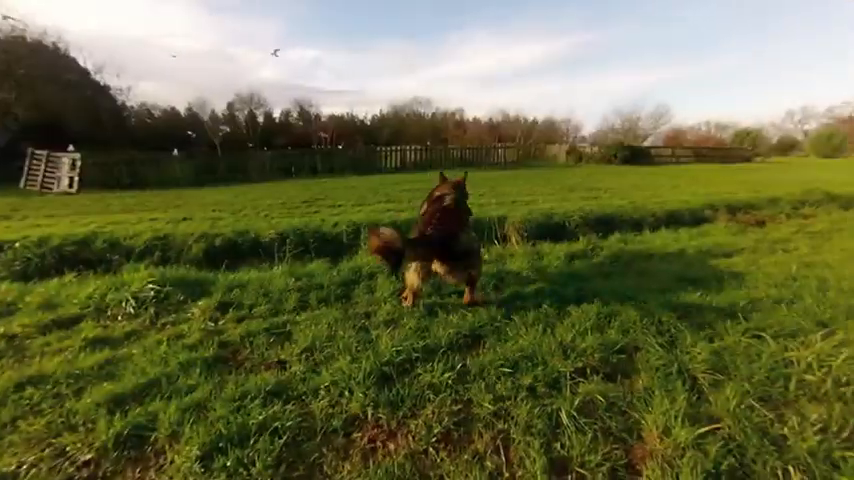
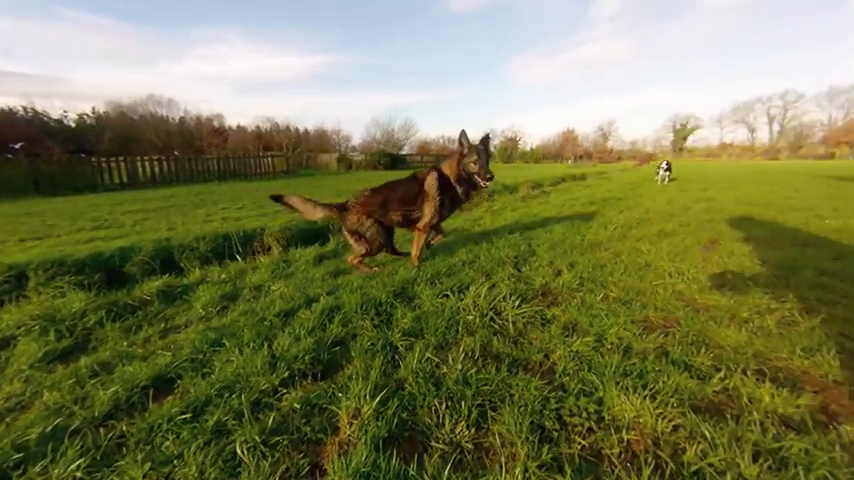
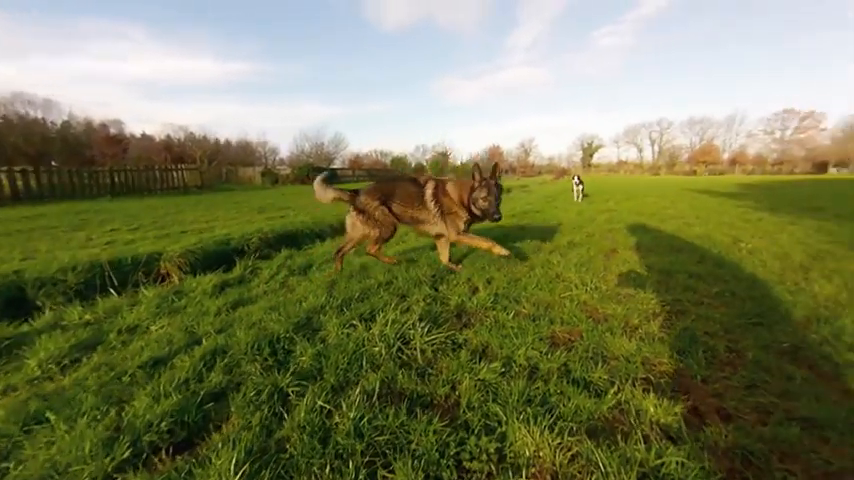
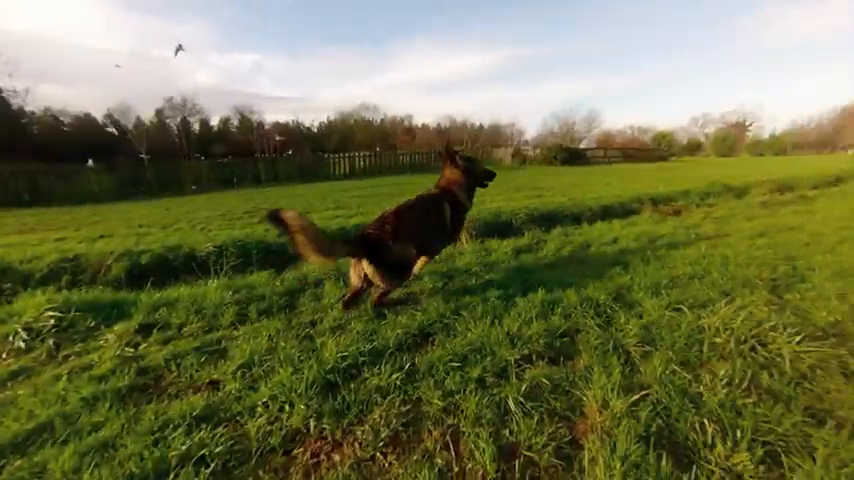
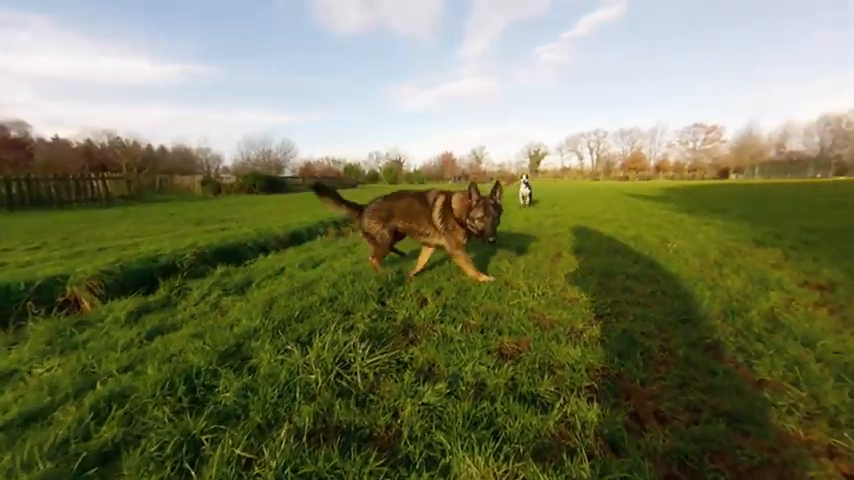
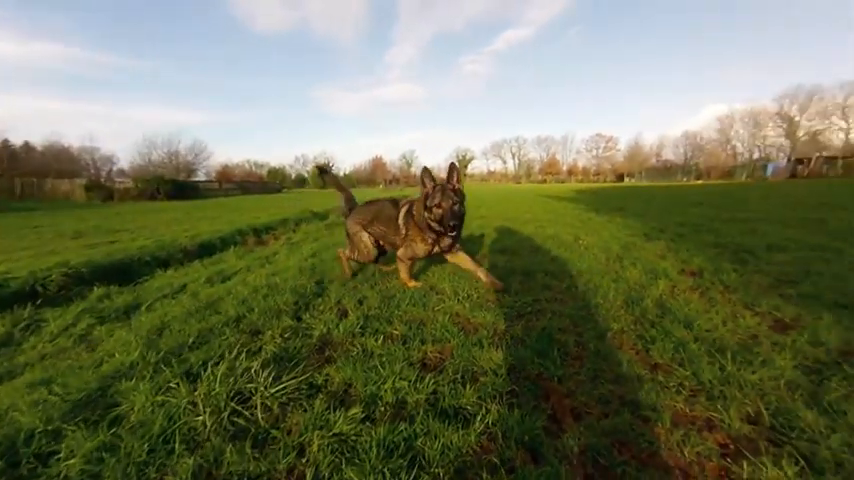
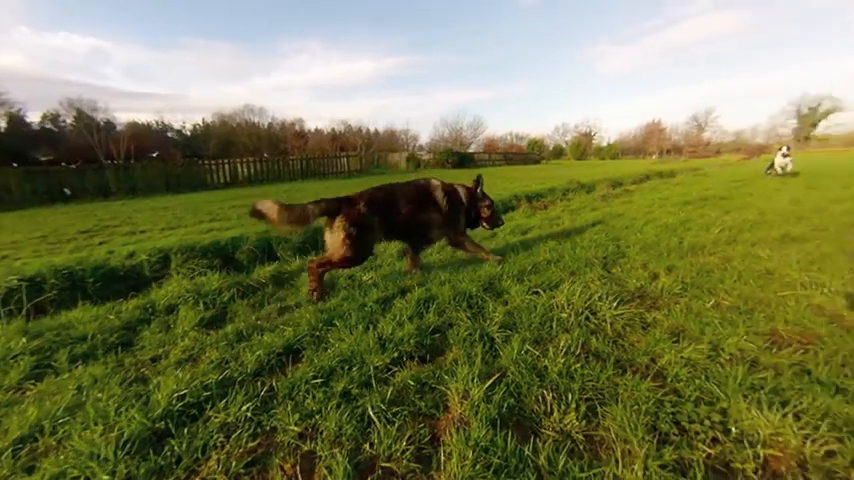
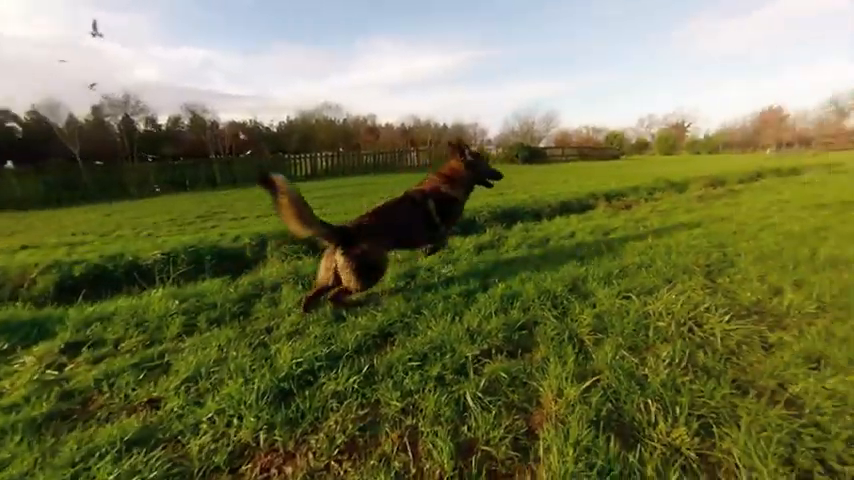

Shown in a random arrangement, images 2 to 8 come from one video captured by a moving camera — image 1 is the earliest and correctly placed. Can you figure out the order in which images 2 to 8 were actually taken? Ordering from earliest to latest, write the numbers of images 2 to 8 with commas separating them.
4, 8, 7, 2, 3, 5, 6
